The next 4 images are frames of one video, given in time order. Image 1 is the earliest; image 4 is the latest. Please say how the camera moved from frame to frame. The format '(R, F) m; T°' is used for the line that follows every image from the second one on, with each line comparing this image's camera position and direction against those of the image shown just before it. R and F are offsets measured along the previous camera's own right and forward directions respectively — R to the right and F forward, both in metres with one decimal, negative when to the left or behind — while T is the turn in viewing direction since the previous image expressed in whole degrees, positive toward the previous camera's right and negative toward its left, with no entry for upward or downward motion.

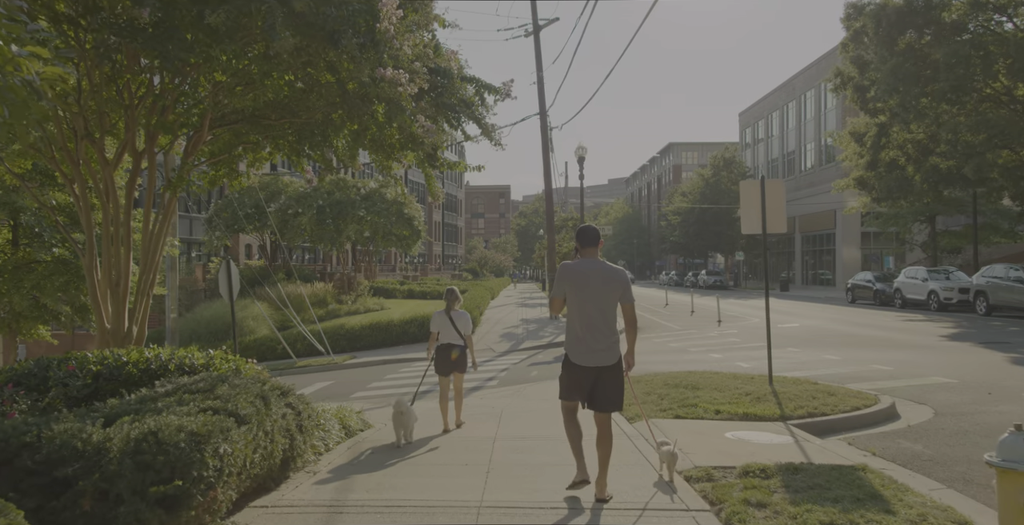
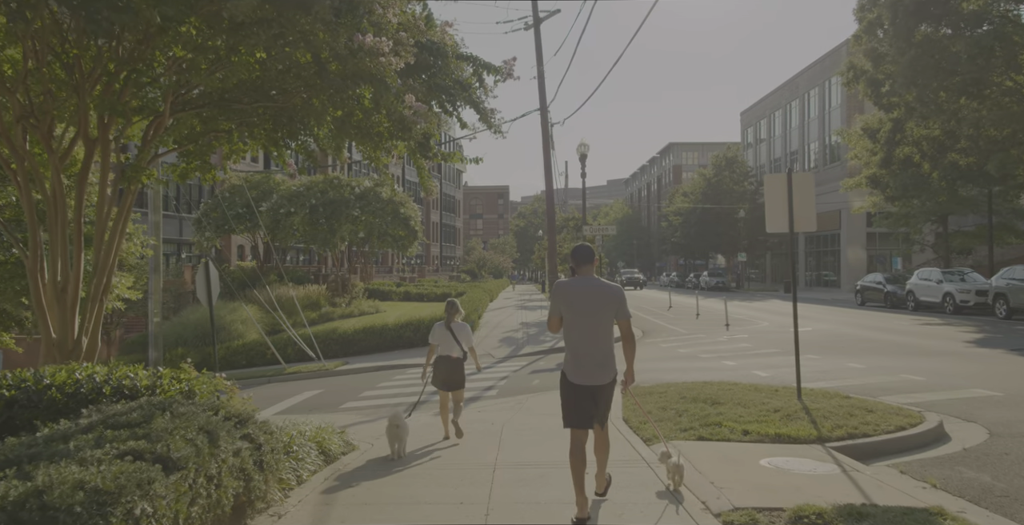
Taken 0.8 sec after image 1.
(0.0, +0.8) m; 0°
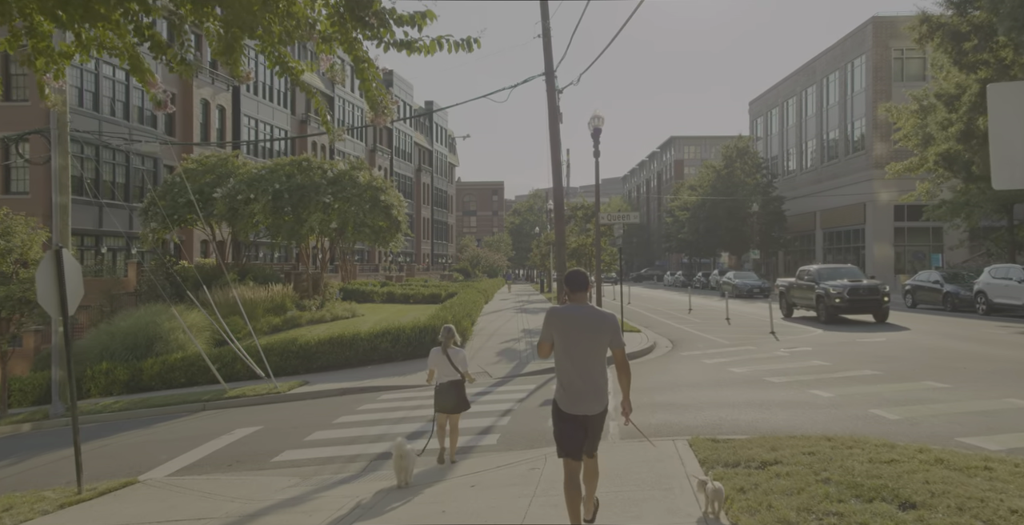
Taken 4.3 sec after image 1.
(-0.2, +3.7) m; +1°
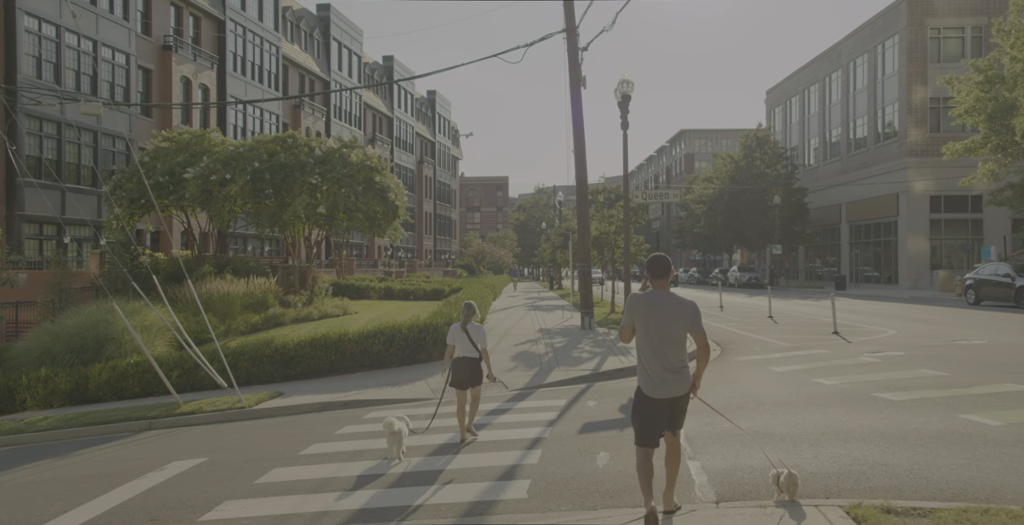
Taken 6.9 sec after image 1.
(-0.3, +2.7) m; 0°
